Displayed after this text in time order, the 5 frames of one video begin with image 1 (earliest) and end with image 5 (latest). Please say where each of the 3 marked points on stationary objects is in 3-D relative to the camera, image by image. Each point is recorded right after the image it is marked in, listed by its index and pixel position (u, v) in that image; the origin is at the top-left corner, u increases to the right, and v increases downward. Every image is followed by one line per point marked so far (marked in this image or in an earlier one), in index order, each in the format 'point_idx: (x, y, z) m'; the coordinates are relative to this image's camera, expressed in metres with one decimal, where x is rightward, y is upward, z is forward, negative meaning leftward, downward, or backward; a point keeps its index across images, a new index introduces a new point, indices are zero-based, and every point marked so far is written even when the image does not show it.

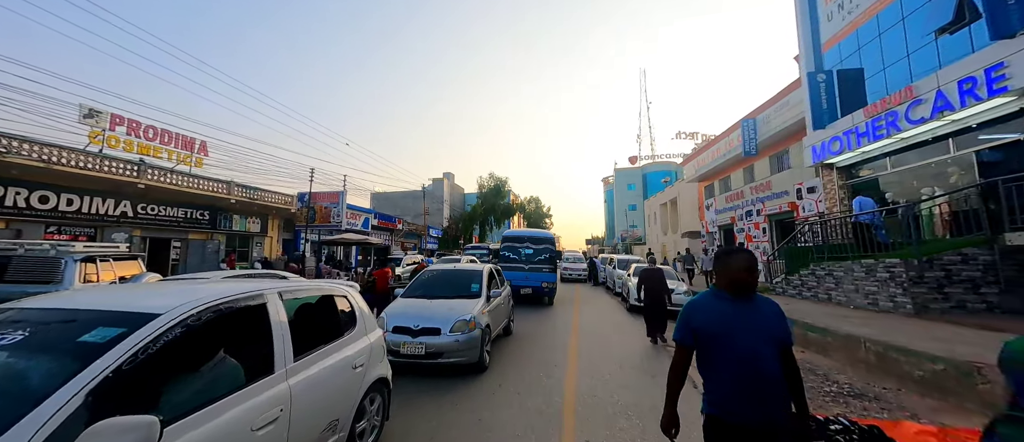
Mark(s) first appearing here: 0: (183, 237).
0: (-18.8, -0.9, +18.1) m
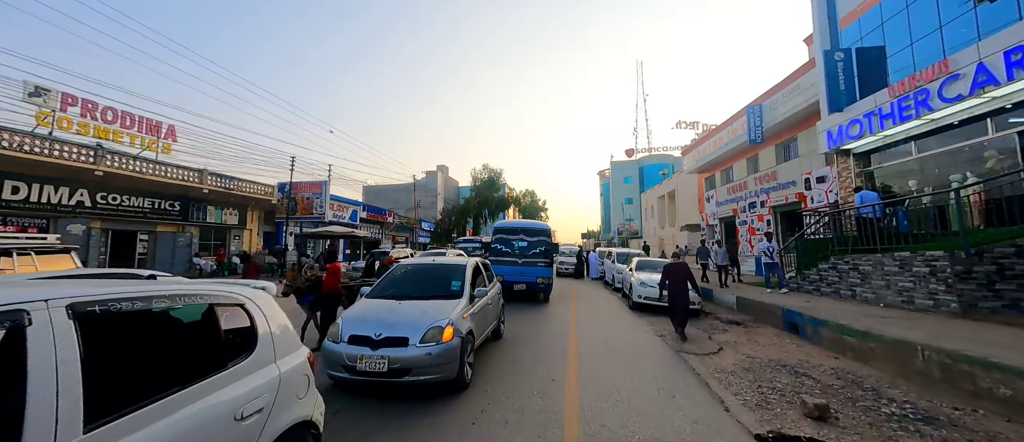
0: (-19.2, -0.4, +16.7) m
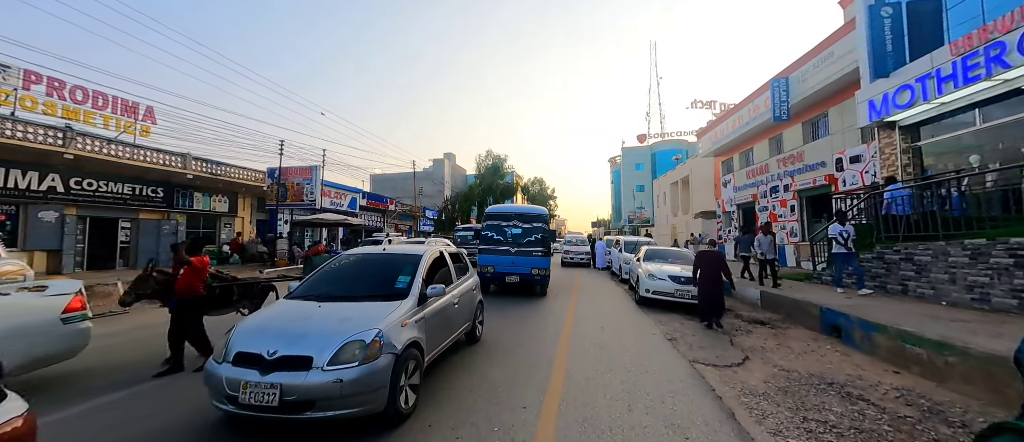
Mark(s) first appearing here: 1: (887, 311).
0: (-19.3, +0.2, +16.1) m
1: (+7.9, -1.9, +6.7) m
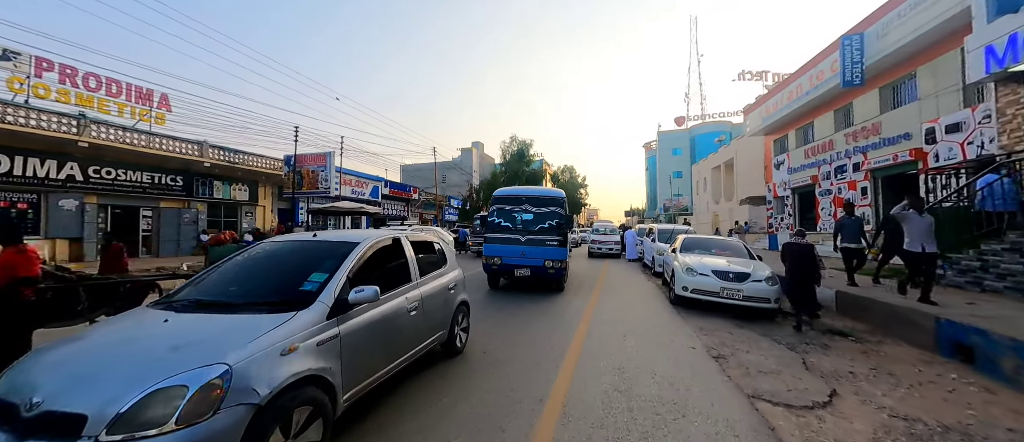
0: (-18.5, +0.8, +16.3) m
1: (+7.8, -1.5, +4.5) m
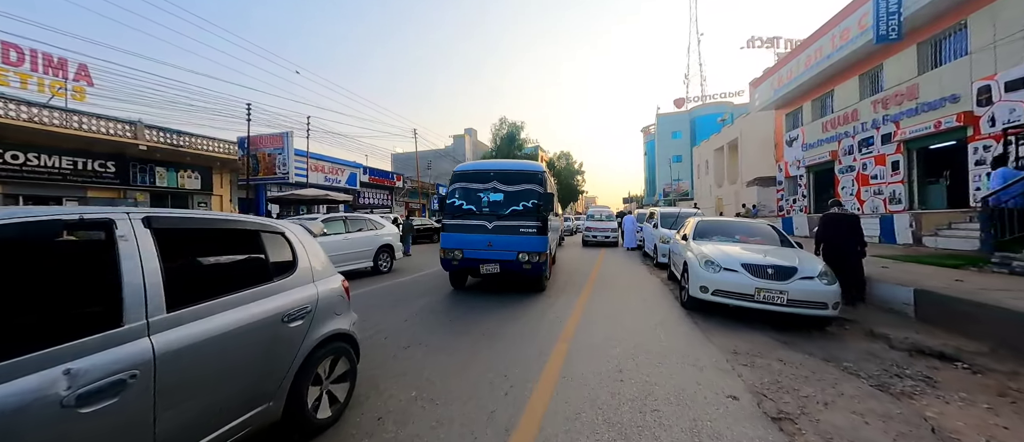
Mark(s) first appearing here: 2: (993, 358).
0: (-19.3, +1.2, +14.1) m
1: (+7.0, -1.1, +2.5) m
2: (+6.0, -1.7, +4.0) m
